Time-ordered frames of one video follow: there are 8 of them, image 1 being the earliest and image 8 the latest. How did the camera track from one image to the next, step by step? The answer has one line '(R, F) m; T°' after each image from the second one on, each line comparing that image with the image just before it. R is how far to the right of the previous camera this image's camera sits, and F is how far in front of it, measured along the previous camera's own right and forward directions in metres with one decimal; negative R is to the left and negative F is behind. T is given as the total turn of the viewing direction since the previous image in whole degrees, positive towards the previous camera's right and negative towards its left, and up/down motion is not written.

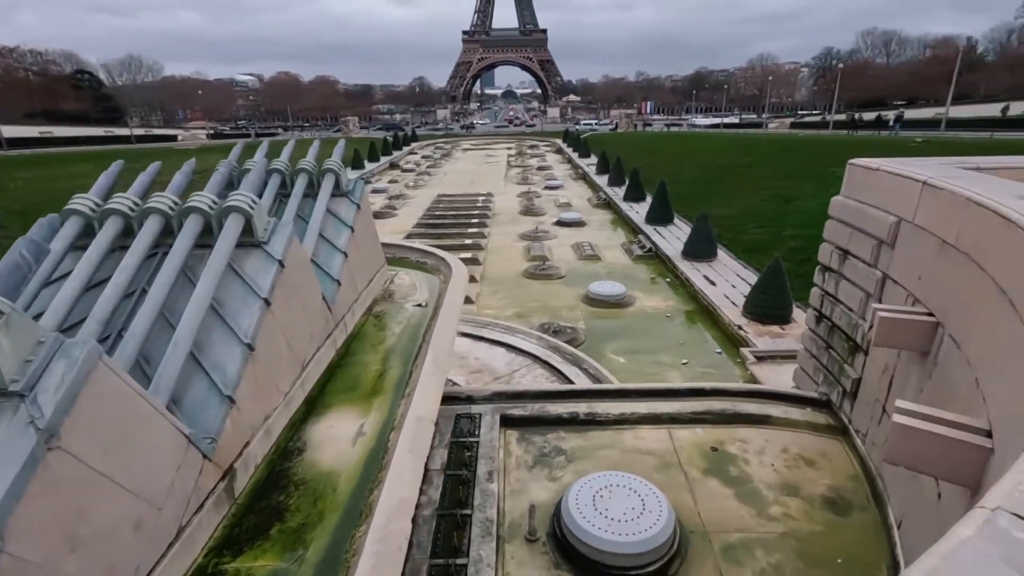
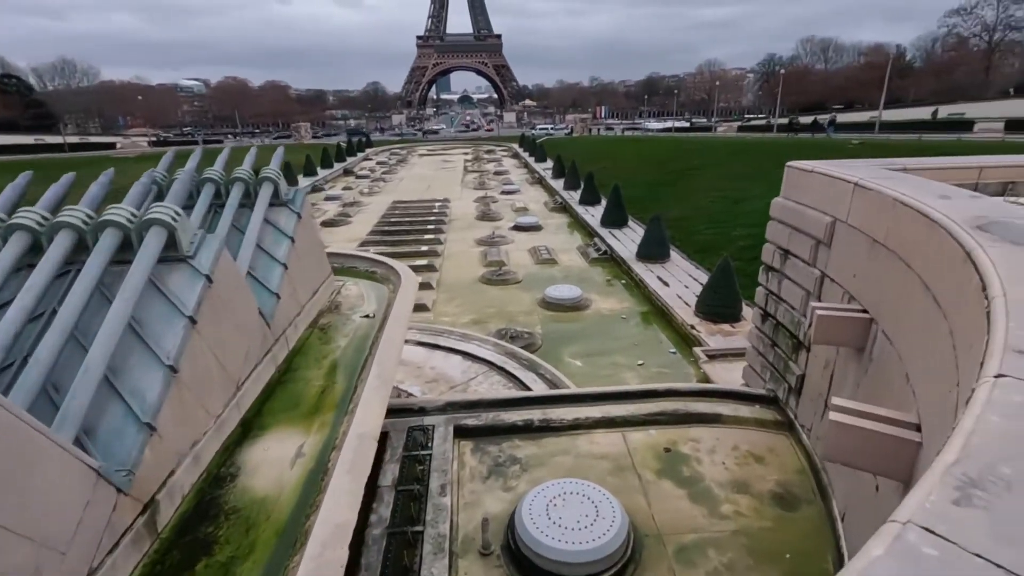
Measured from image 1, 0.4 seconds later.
(+0.1, +0.1) m; +4°
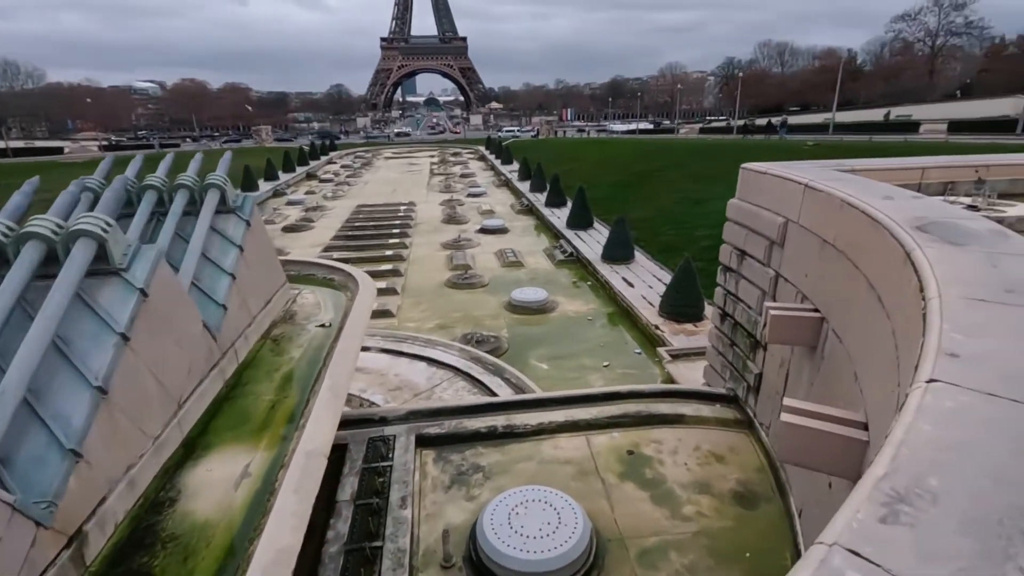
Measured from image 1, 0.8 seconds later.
(+0.1, +0.1) m; +3°
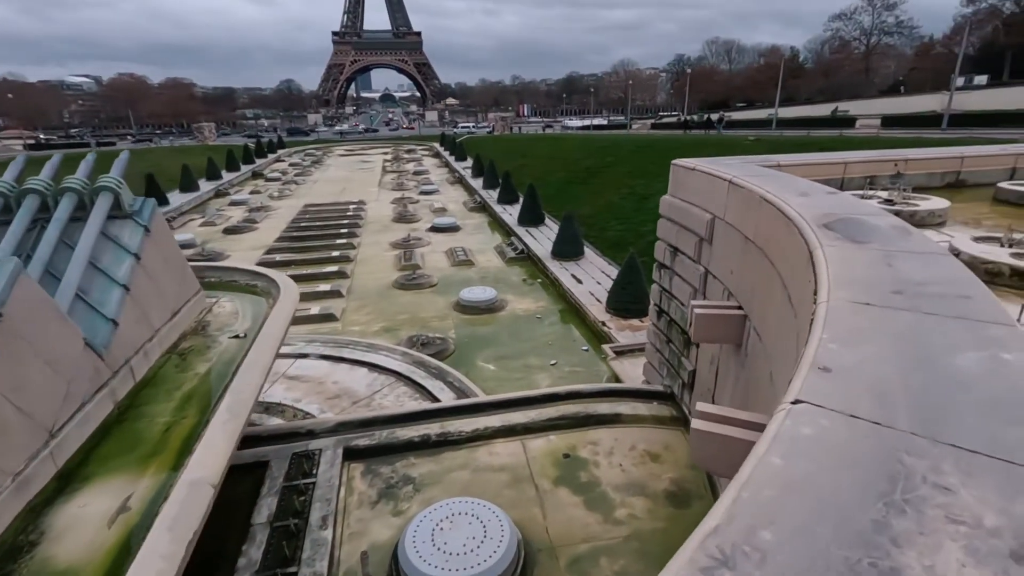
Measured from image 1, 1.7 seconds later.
(+0.3, +0.2) m; +4°
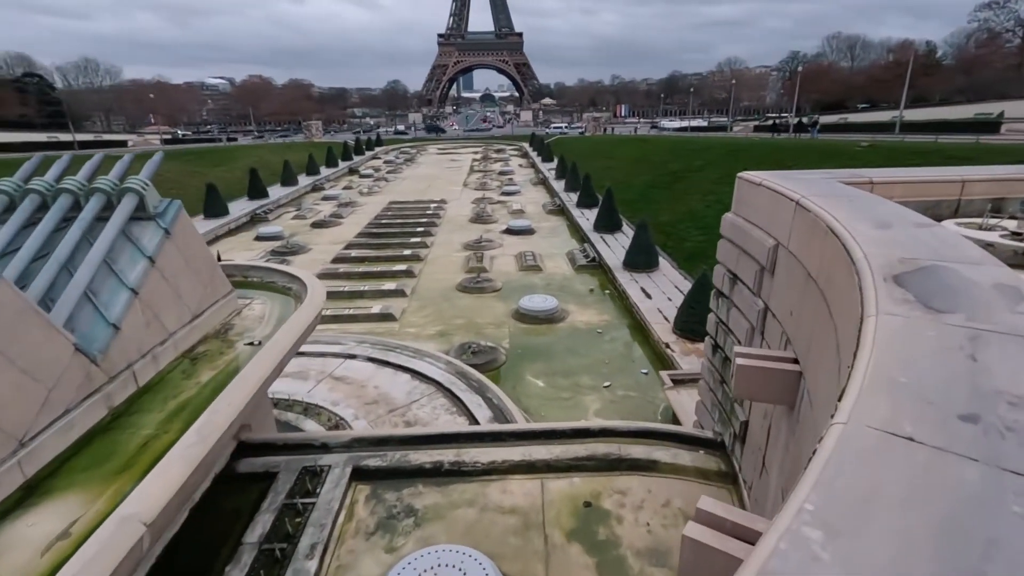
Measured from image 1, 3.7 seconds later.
(+0.6, +0.6) m; -9°
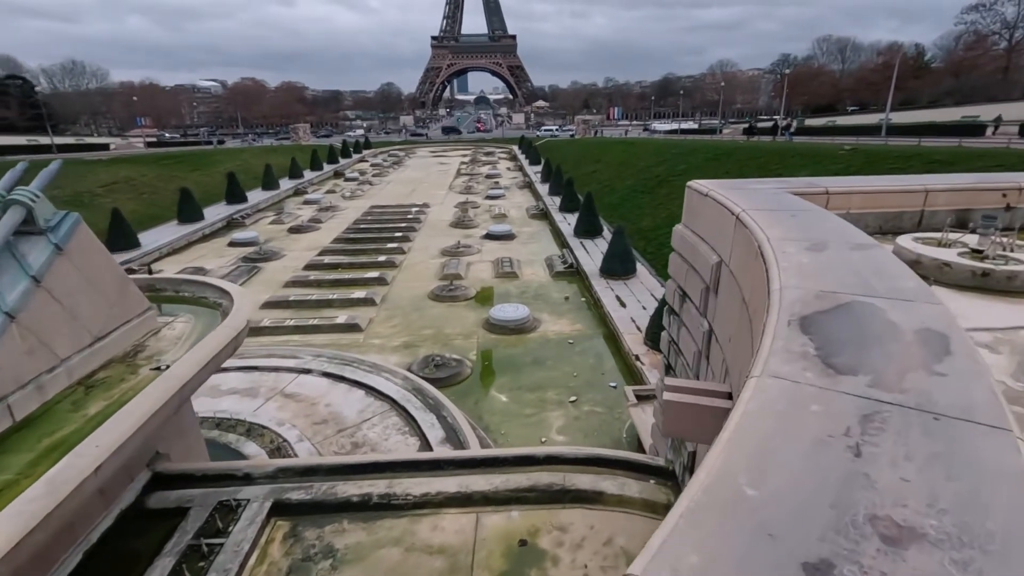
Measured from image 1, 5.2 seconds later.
(+0.6, +0.4) m; +1°
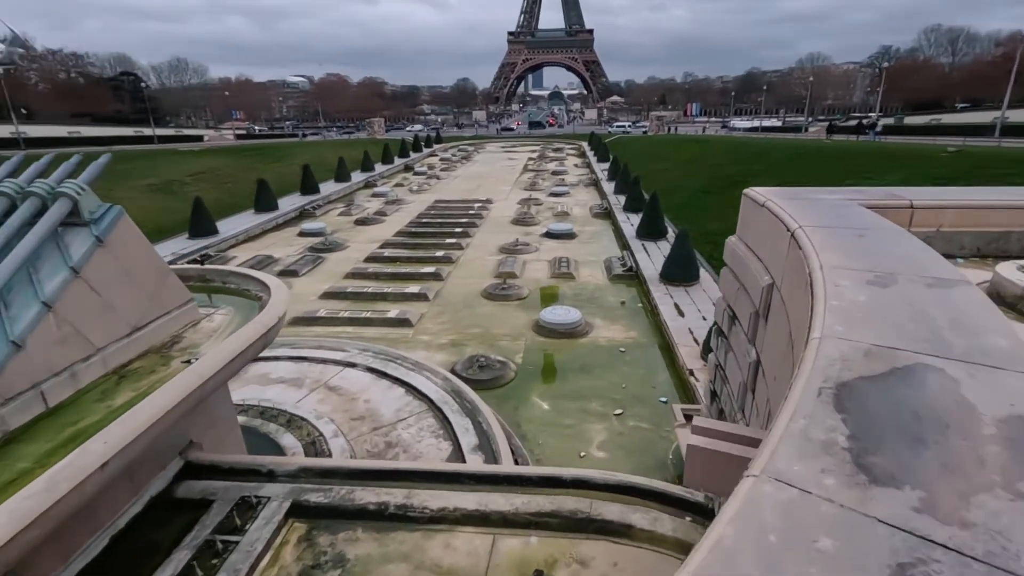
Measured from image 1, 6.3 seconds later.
(+0.3, +0.3) m; -7°
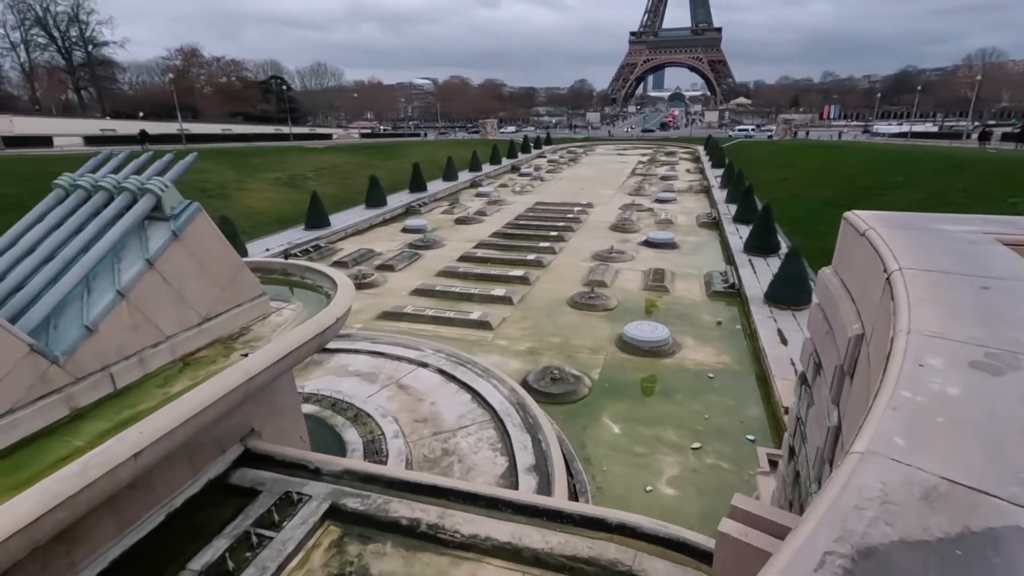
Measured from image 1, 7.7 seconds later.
(+0.4, +0.4) m; -11°
